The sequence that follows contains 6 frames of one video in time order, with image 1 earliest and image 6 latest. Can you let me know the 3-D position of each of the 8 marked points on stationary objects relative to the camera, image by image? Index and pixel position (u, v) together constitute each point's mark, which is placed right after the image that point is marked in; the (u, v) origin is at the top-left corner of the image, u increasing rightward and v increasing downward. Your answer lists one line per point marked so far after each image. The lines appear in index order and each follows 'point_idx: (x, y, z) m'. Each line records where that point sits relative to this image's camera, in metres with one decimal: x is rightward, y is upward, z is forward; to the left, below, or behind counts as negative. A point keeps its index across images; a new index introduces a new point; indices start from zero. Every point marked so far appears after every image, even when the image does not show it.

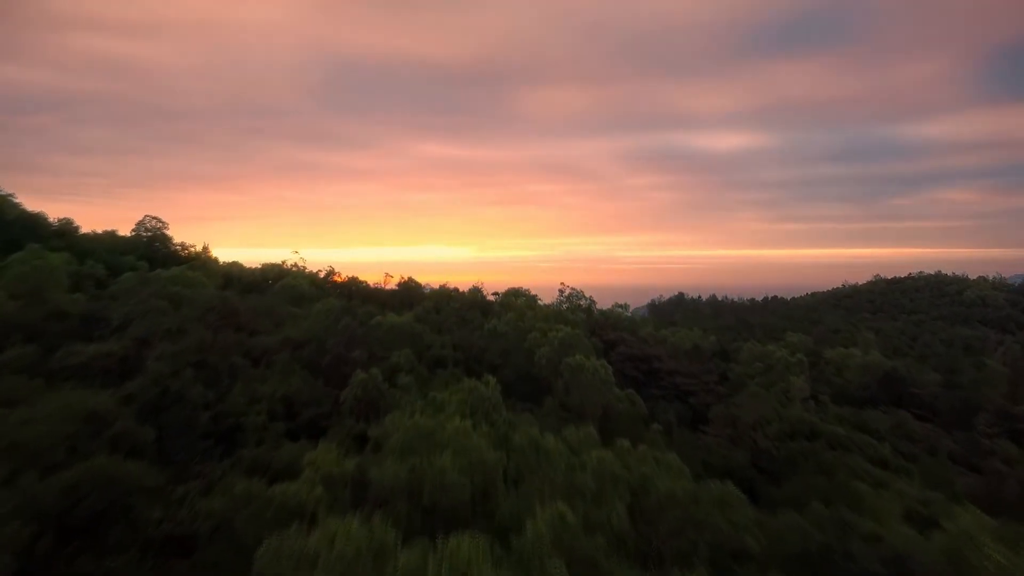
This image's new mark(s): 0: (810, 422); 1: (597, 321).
0: (+4.8, -2.2, +10.0) m
1: (+2.2, -0.8, +15.3) m
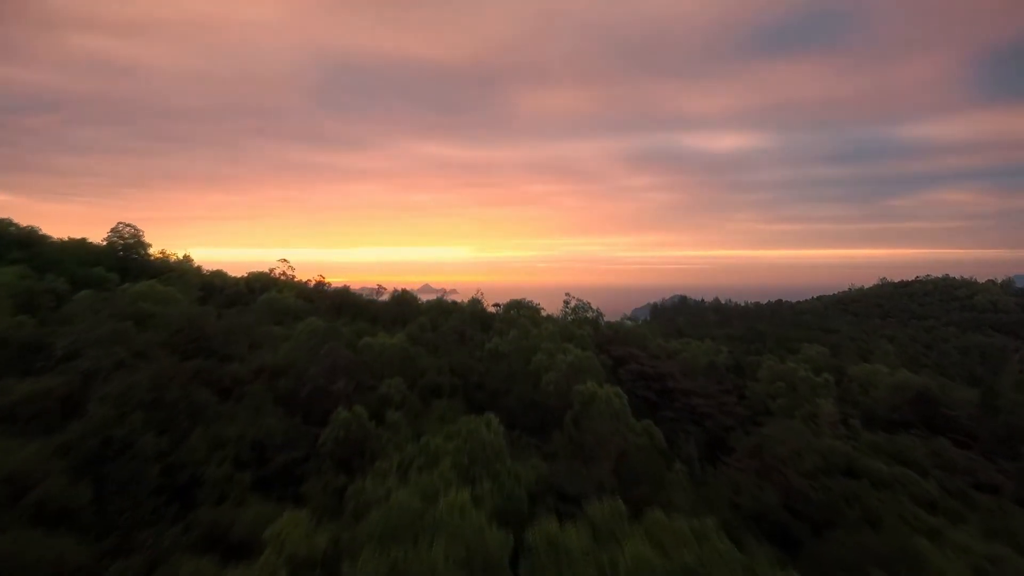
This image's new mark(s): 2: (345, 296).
0: (+4.9, -2.5, +9.0) m
1: (+2.2, -1.1, +14.3) m
2: (-3.7, -0.2, +13.7) m
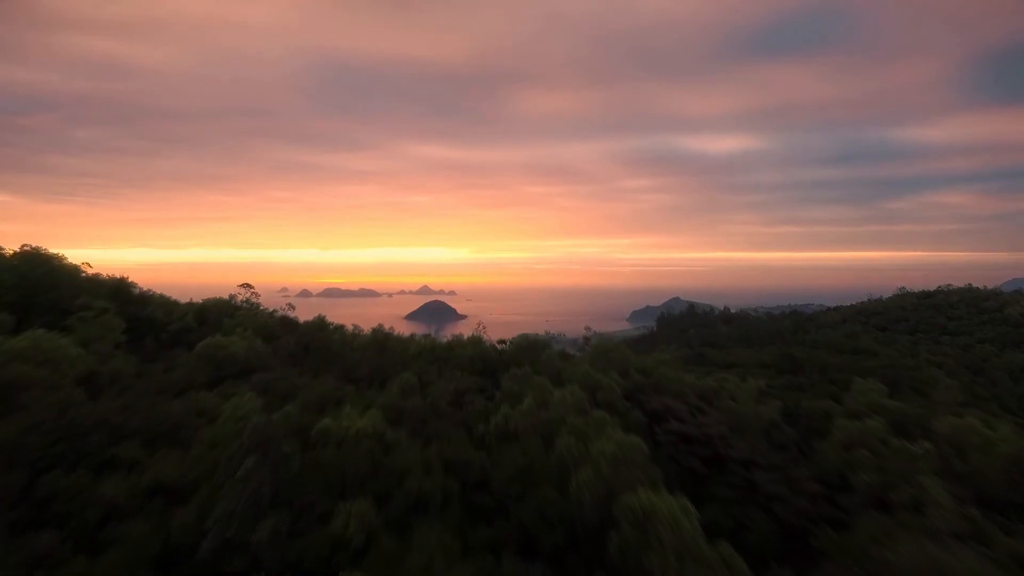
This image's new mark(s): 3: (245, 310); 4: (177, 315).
0: (+5.0, -3.1, +6.4) m
1: (+2.4, -1.8, +11.7) m
2: (-3.5, -0.9, +11.0) m
3: (-5.7, -0.5, +13.0) m
4: (-6.3, -0.5, +11.6) m
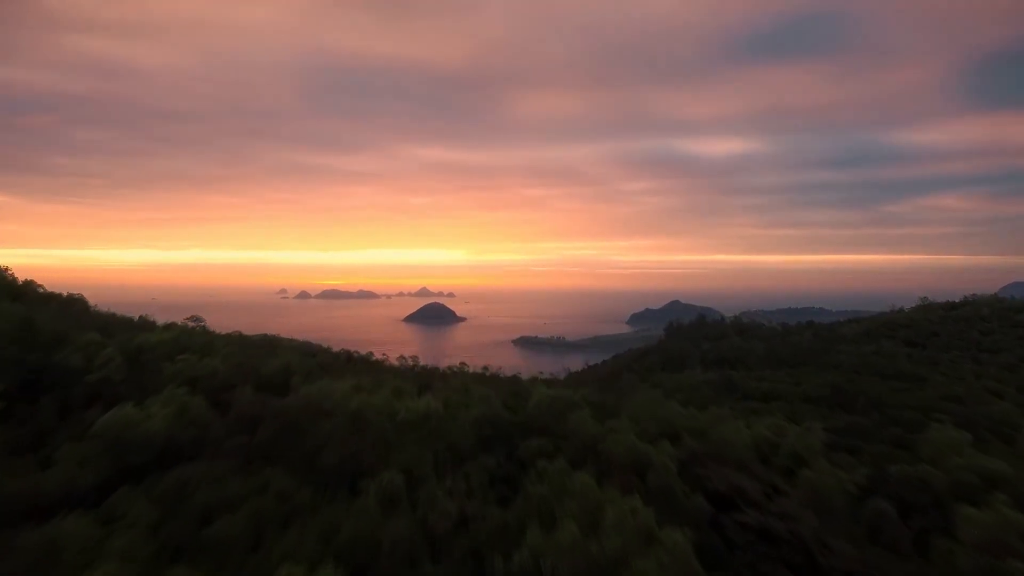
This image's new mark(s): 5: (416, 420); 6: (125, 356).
0: (+5.3, -3.7, +3.7) m
1: (+2.7, -2.4, +9.1) m
2: (-3.3, -1.5, +8.4) m
3: (-5.4, -1.0, +10.4) m
4: (-6.1, -1.1, +9.0) m
5: (-1.2, -1.6, +7.7) m
6: (-5.9, -1.0, +9.4) m
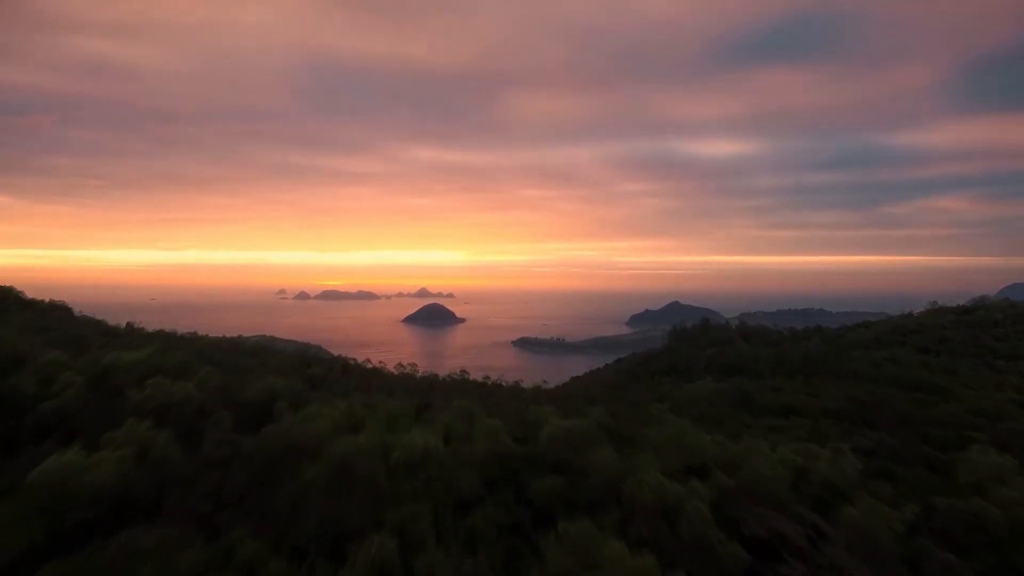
0: (+5.5, -3.9, +2.7) m
1: (+2.8, -2.6, +8.1) m
2: (-3.1, -1.7, +7.4) m
3: (-5.3, -1.3, +9.4) m
4: (-5.9, -1.3, +8.0) m
5: (-1.1, -1.8, +6.7) m
6: (-5.8, -1.3, +8.4) m
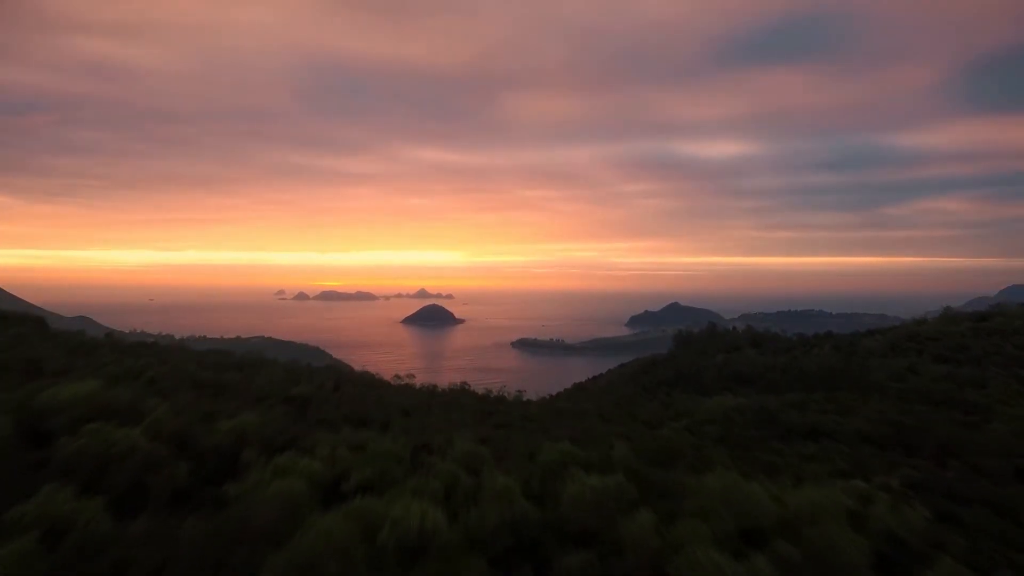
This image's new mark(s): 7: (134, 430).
0: (+5.6, -4.2, +1.3) m
1: (+3.0, -2.9, +6.6) m
2: (-2.9, -2.0, +5.9) m
3: (-5.1, -1.6, +7.9) m
4: (-5.7, -1.6, +6.5) m
5: (-0.9, -2.1, +5.2) m
6: (-5.6, -1.6, +6.9) m
7: (-4.4, -1.7, +7.2) m
